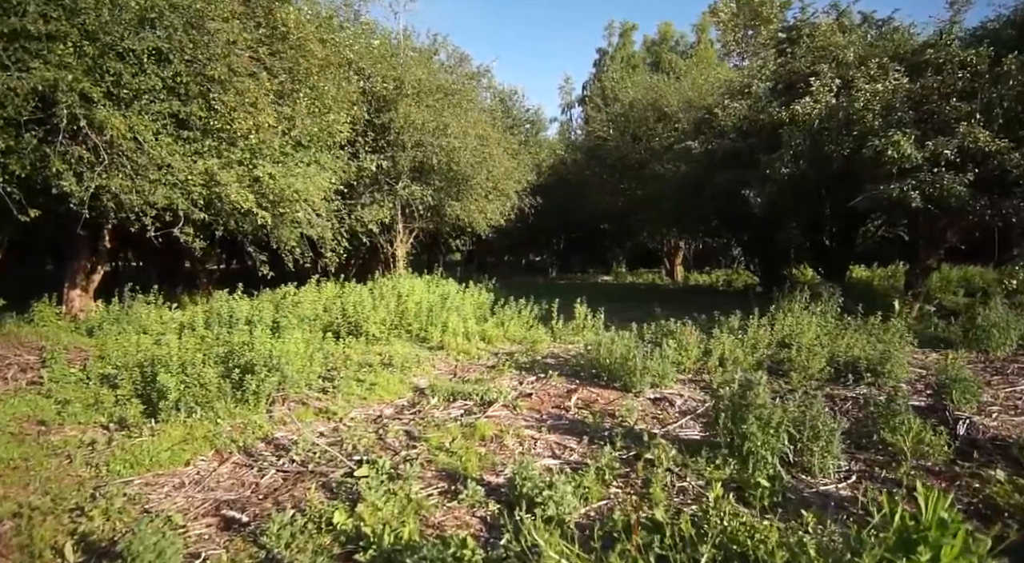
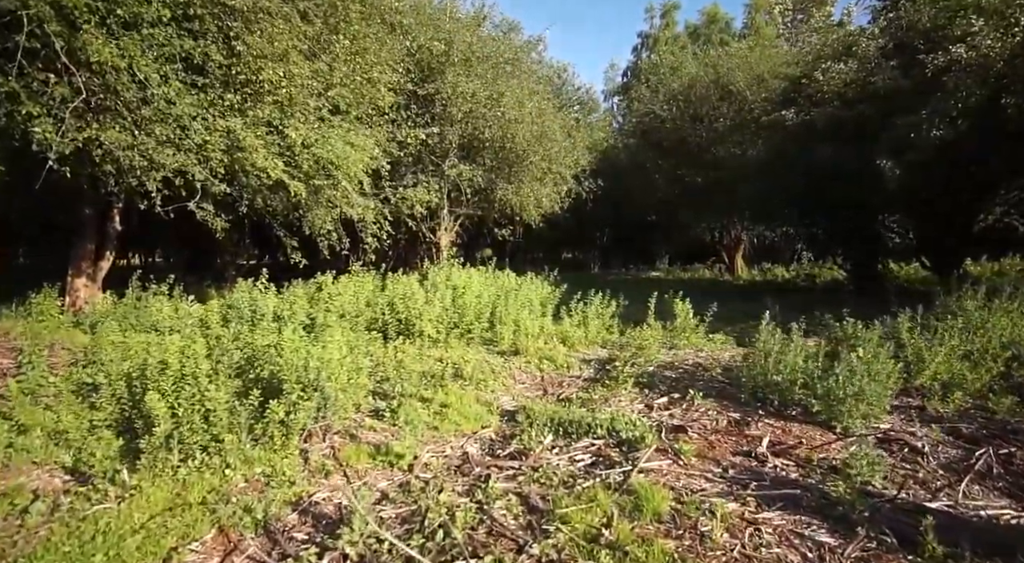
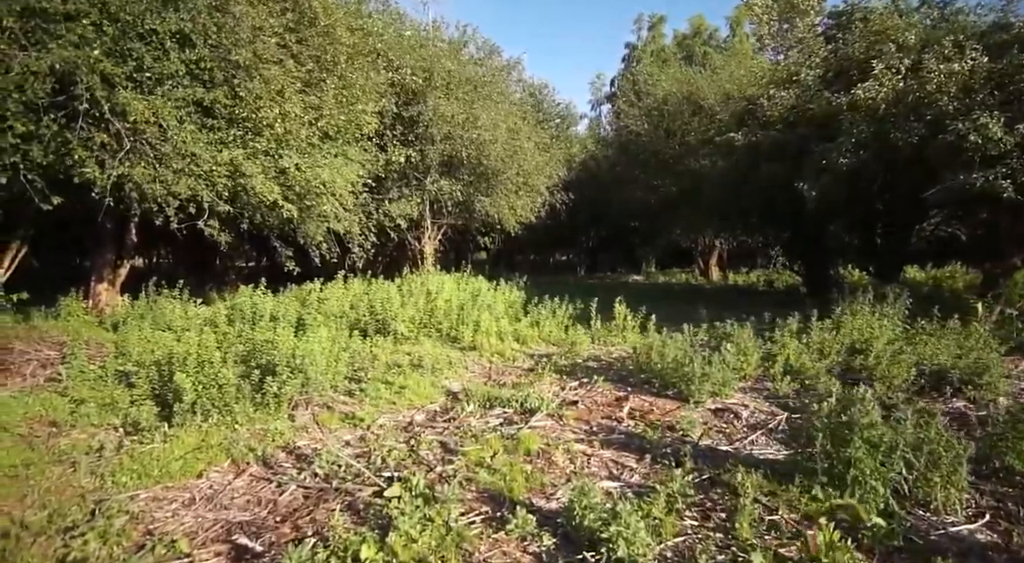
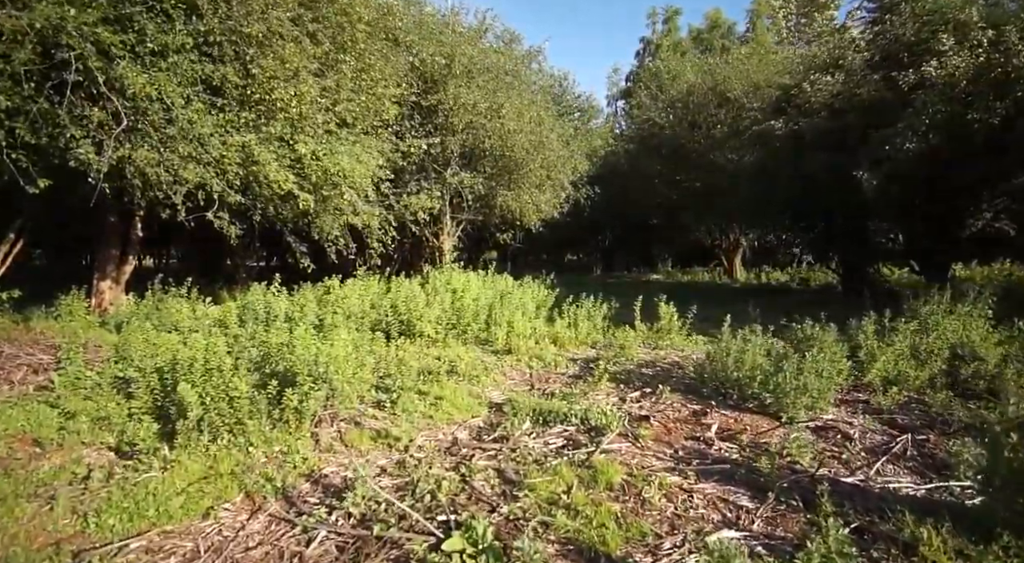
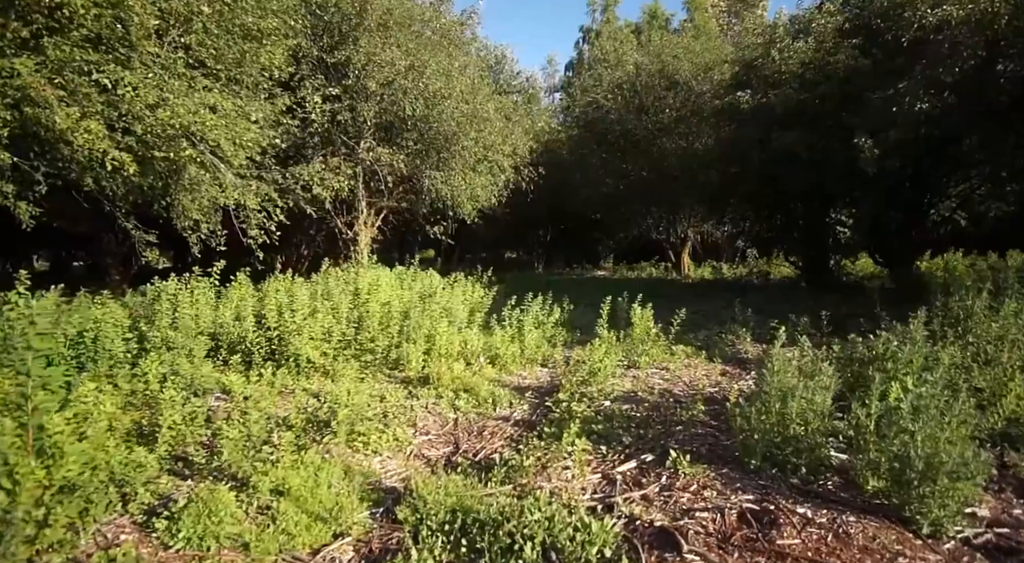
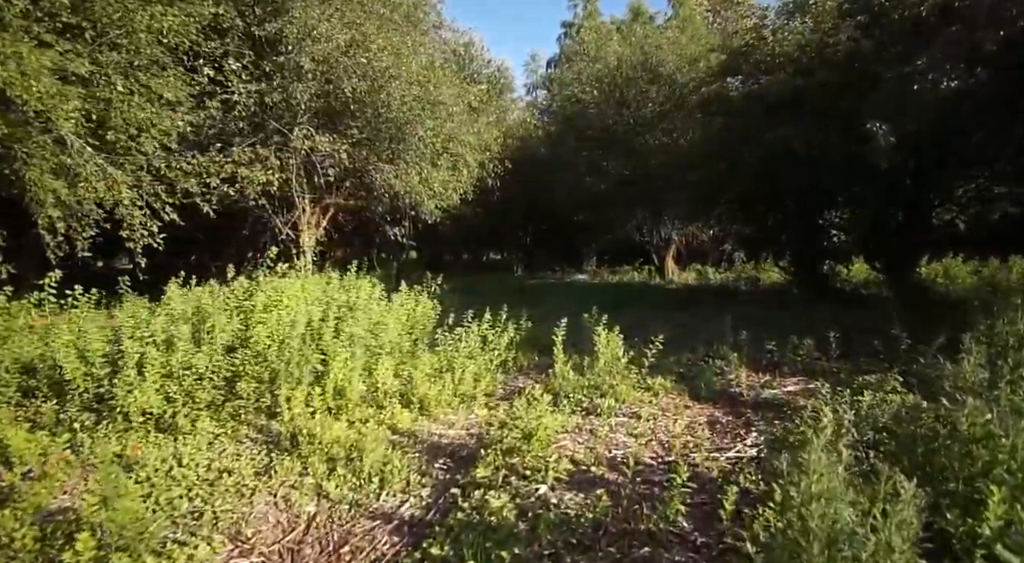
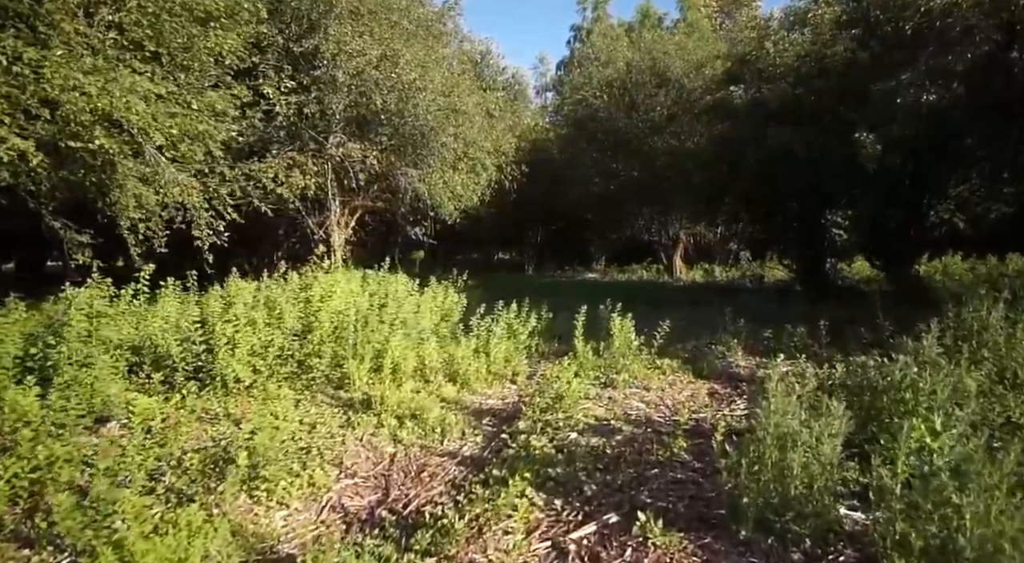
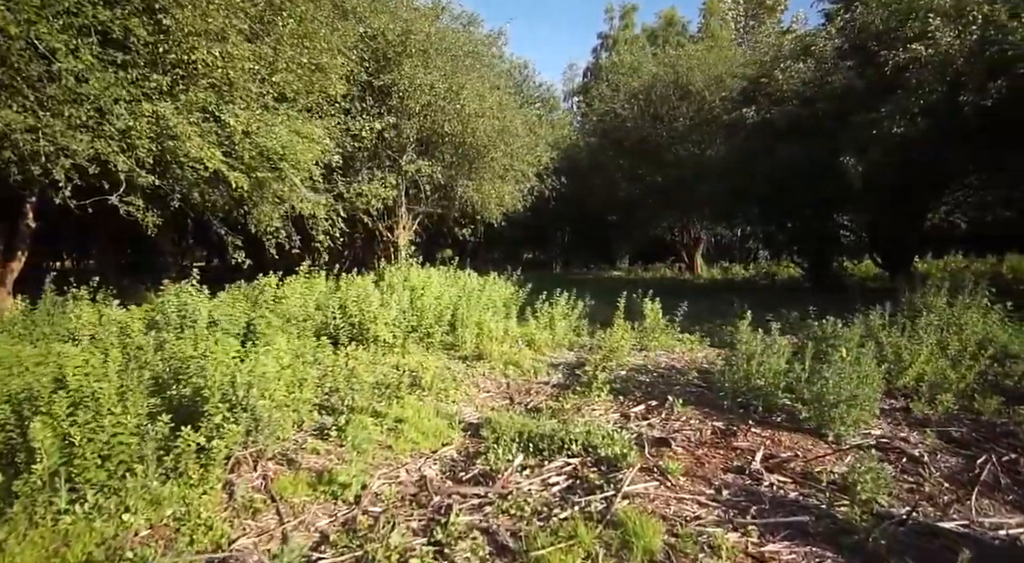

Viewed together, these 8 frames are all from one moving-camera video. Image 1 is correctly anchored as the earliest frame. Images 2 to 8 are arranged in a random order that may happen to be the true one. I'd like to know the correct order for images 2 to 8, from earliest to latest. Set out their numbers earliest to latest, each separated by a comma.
3, 4, 2, 8, 5, 7, 6
